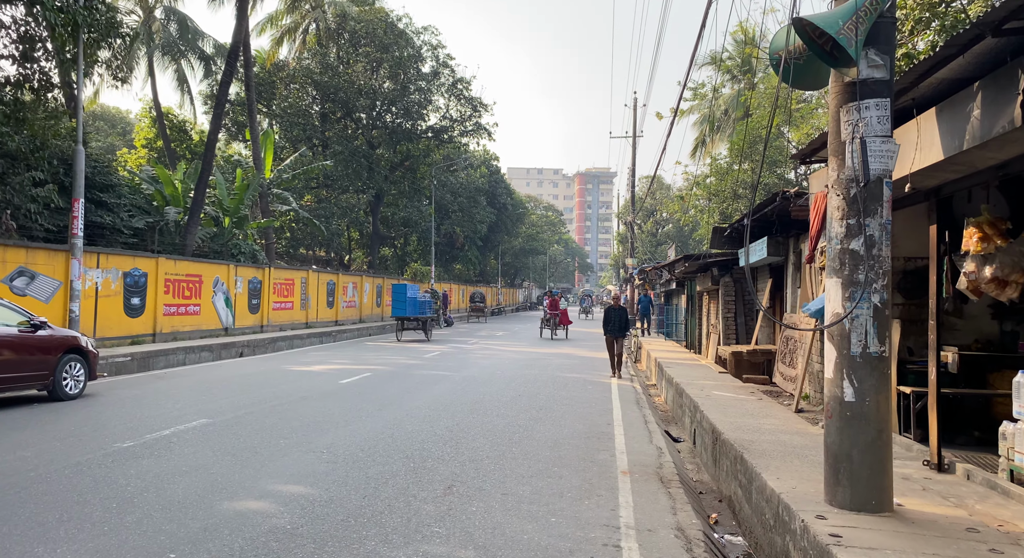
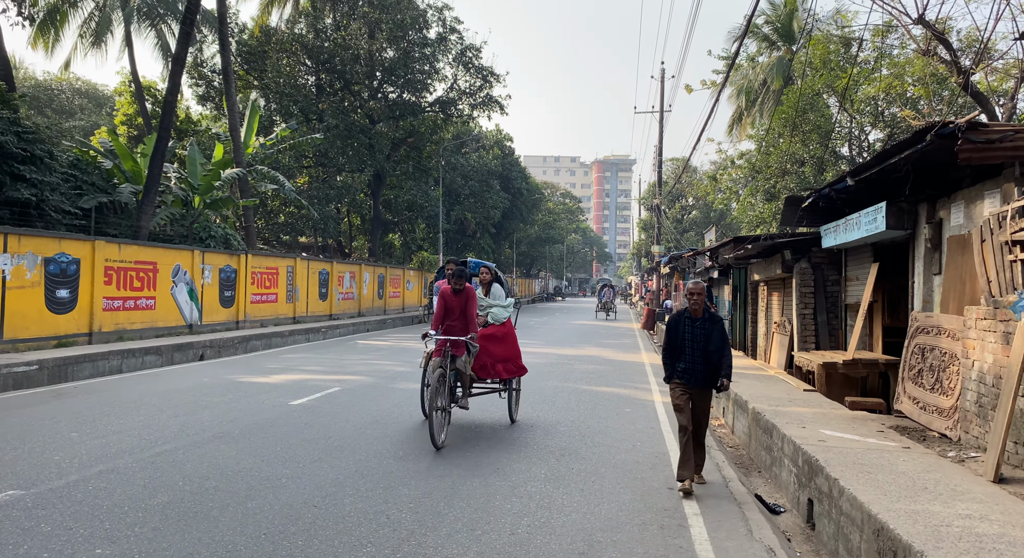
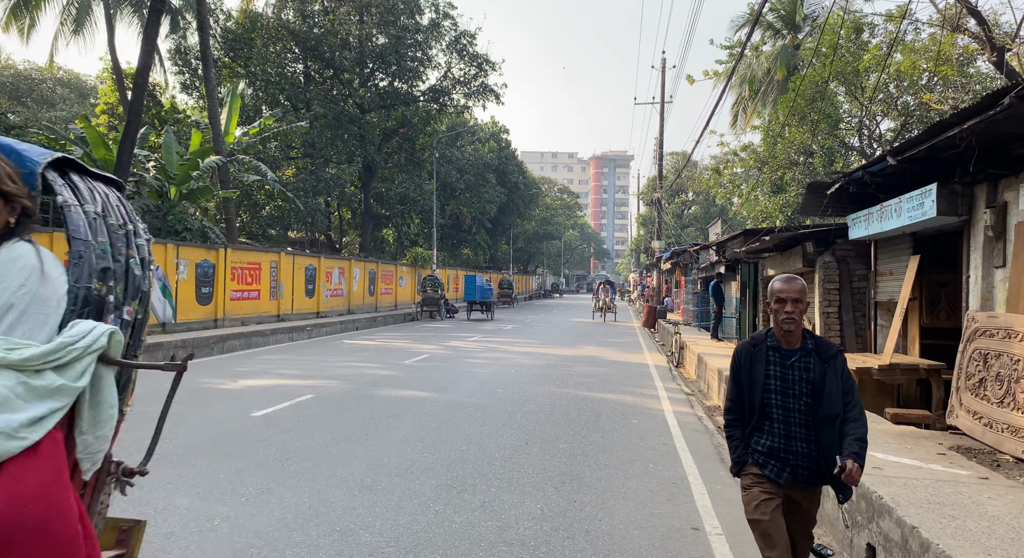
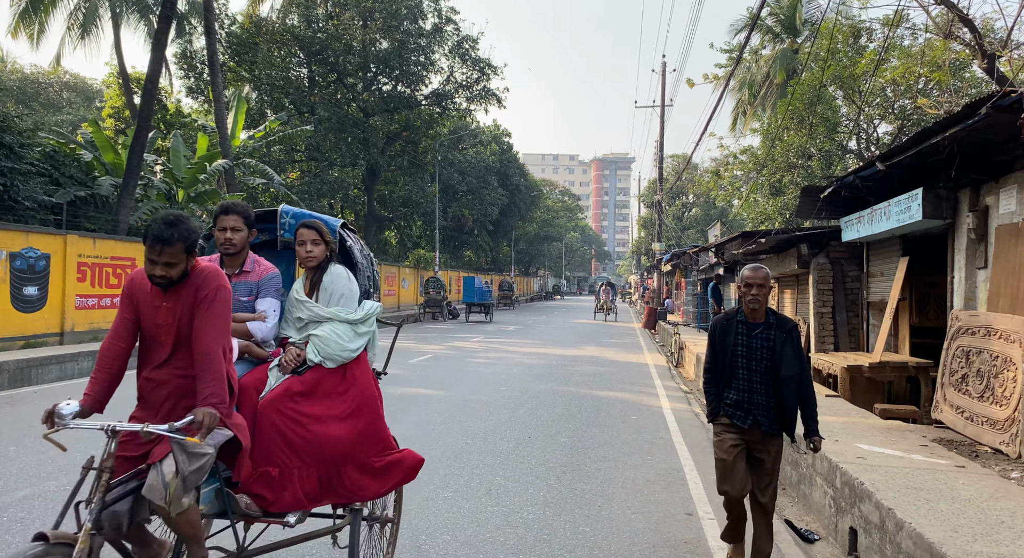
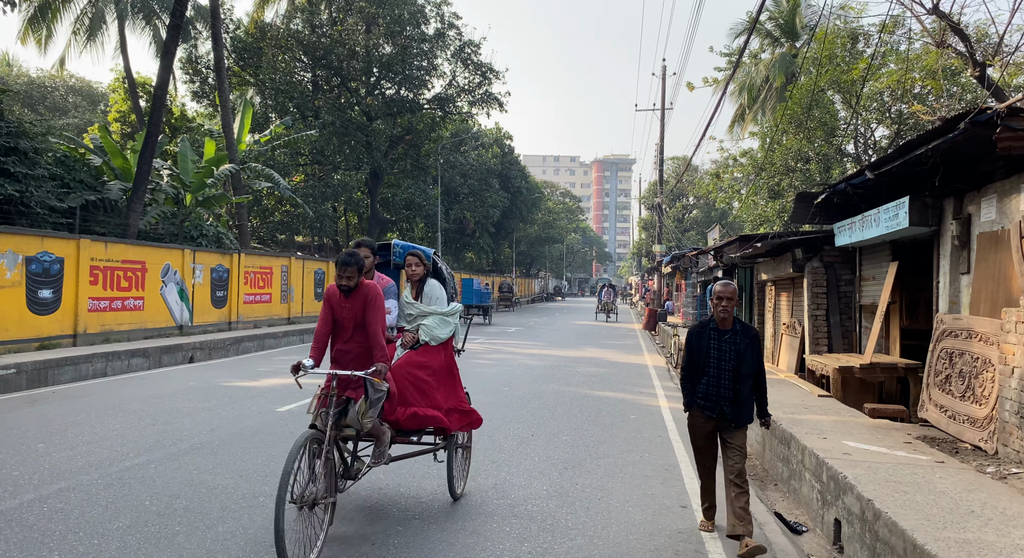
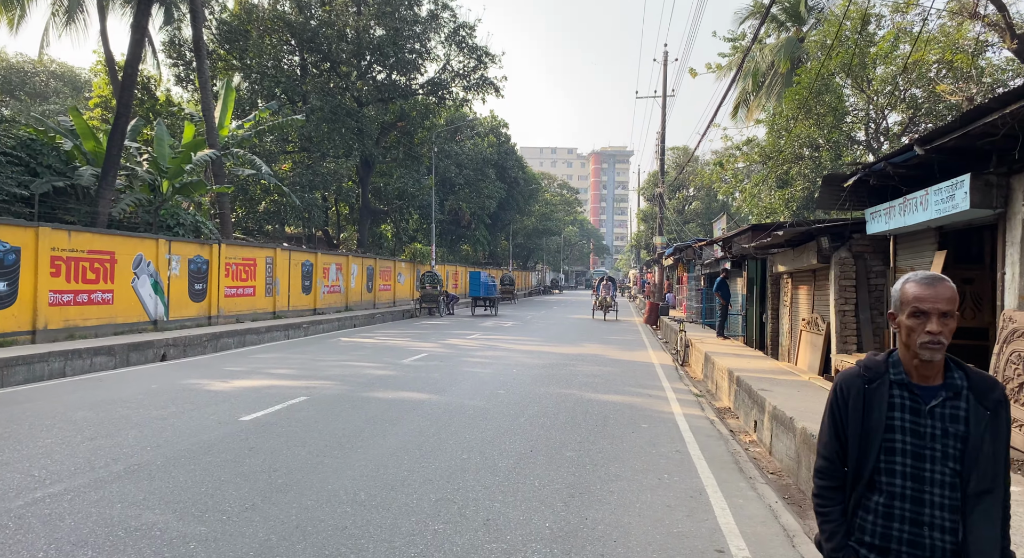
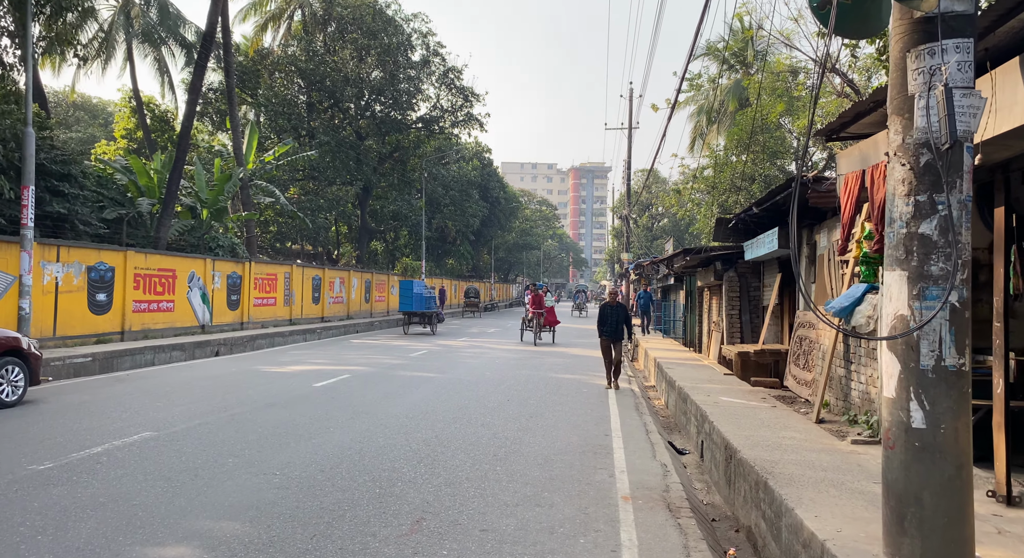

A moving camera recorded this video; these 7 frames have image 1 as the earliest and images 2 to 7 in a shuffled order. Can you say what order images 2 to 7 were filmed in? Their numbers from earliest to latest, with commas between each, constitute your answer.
7, 2, 5, 4, 3, 6
